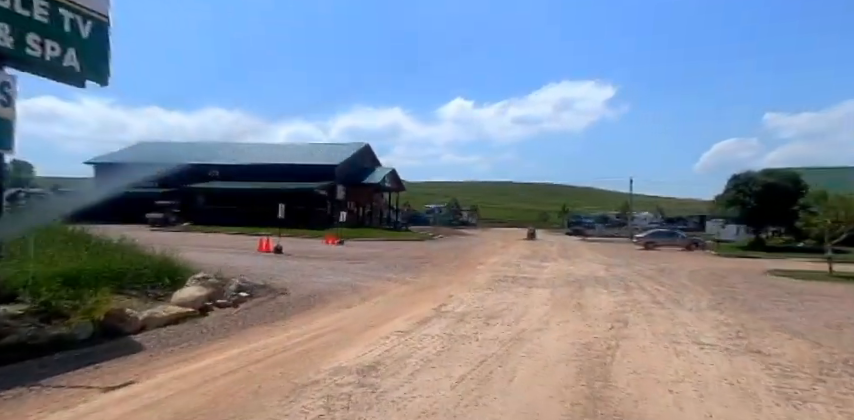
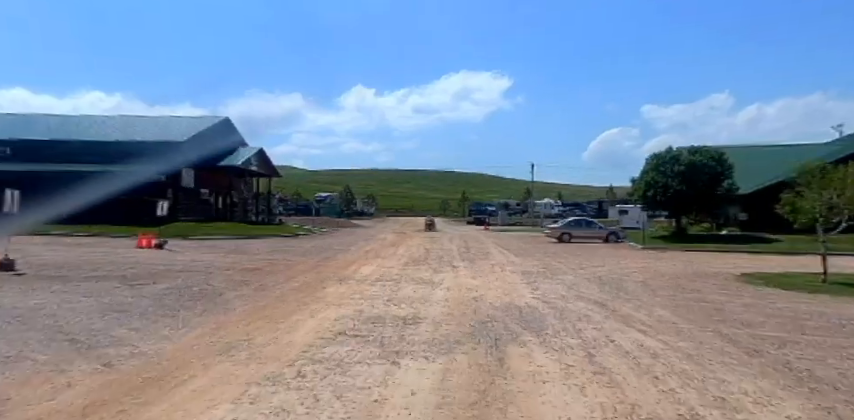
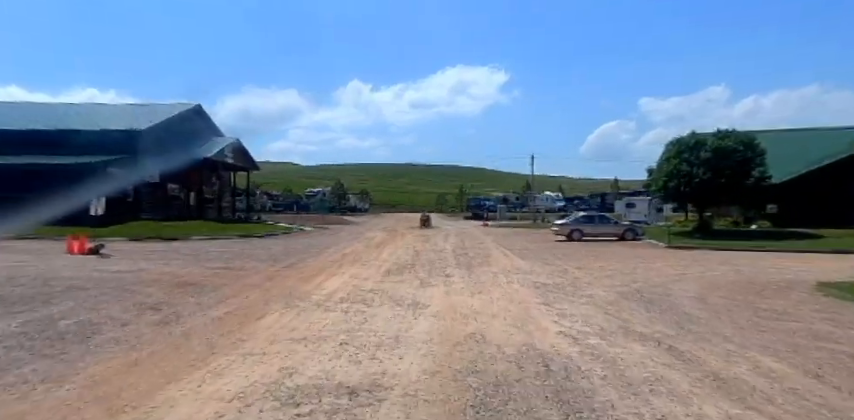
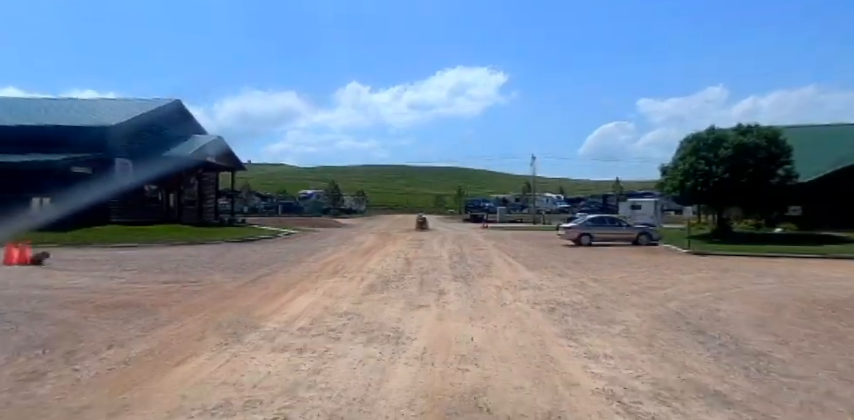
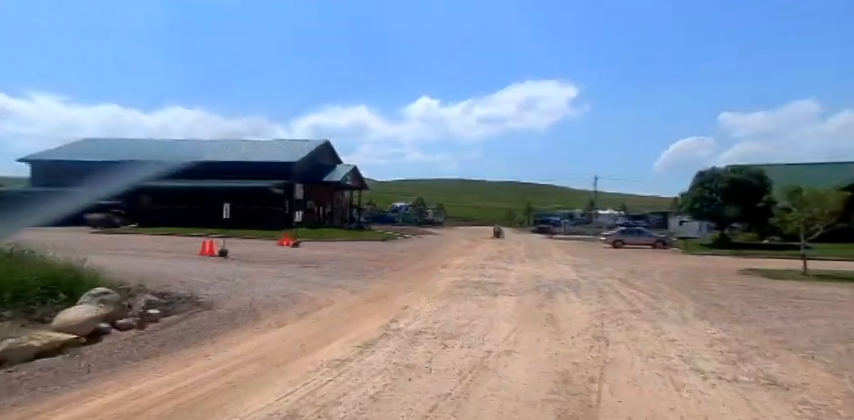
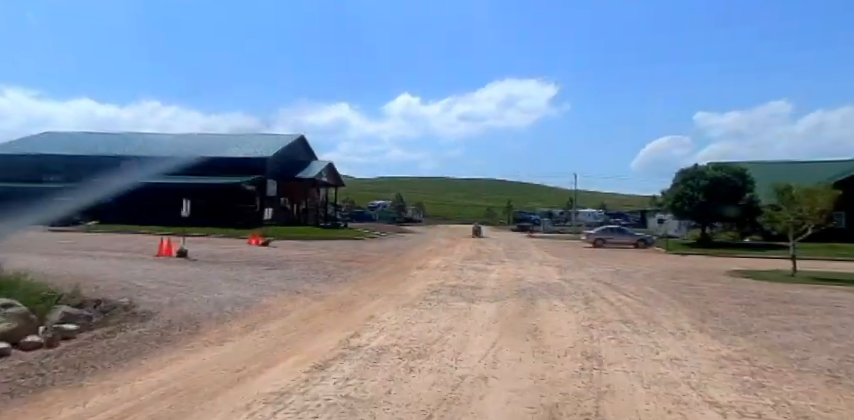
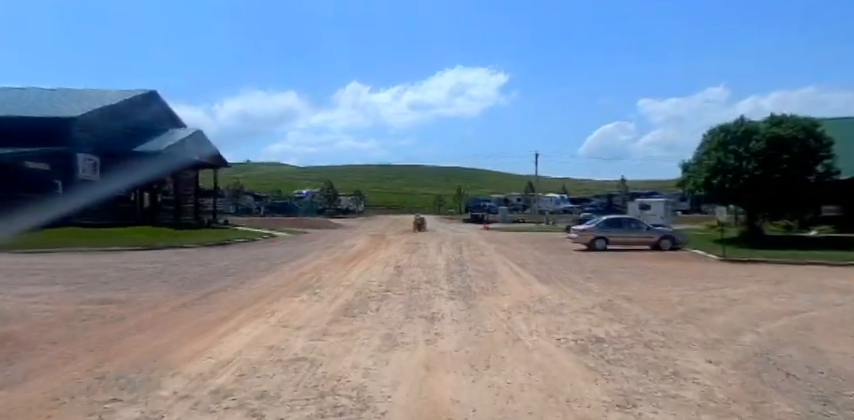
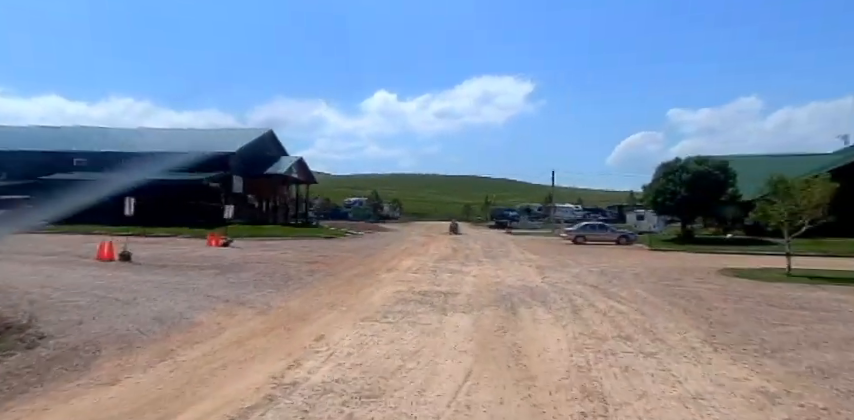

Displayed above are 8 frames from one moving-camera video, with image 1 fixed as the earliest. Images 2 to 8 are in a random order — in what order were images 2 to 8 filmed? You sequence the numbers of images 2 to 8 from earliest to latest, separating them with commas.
5, 6, 8, 2, 3, 4, 7
